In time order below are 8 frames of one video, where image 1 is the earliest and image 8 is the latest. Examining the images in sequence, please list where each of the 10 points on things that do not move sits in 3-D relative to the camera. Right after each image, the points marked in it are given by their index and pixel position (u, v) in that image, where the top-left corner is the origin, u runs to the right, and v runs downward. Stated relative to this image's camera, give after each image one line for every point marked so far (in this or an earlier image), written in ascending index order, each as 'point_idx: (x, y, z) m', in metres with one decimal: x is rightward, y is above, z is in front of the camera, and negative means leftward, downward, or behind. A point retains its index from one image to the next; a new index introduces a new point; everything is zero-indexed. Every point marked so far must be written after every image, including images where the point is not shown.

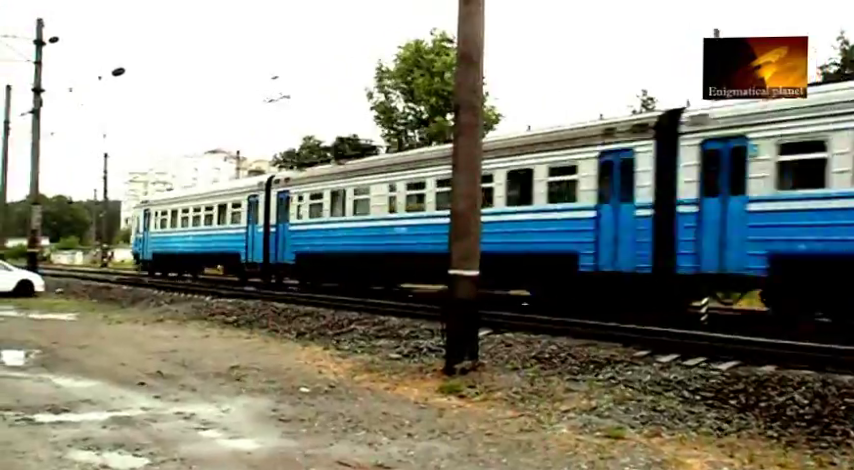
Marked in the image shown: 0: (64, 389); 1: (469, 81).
0: (-4.0, -1.7, +9.5) m
1: (+0.5, +1.8, +9.7) m
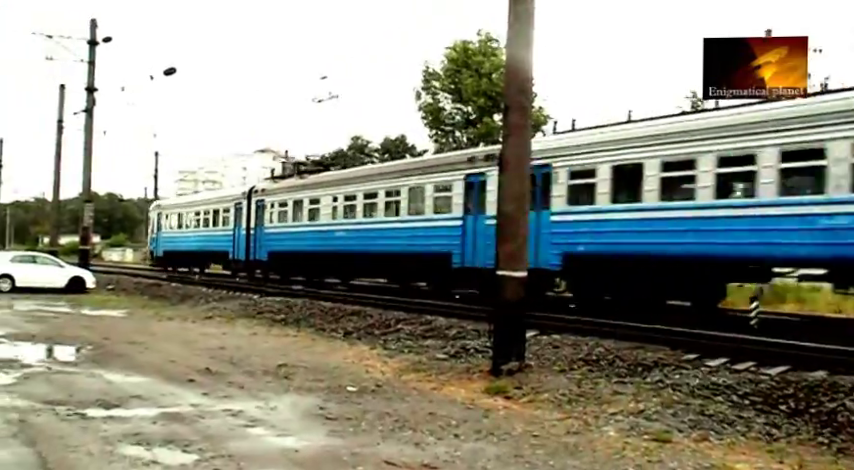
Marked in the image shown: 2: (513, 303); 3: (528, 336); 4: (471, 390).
0: (-3.5, -1.7, +9.6) m
1: (+1.0, +1.7, +9.7) m
2: (+1.0, -0.8, +9.7) m
3: (+1.4, -1.3, +11.5) m
4: (+0.5, -1.7, +9.5) m
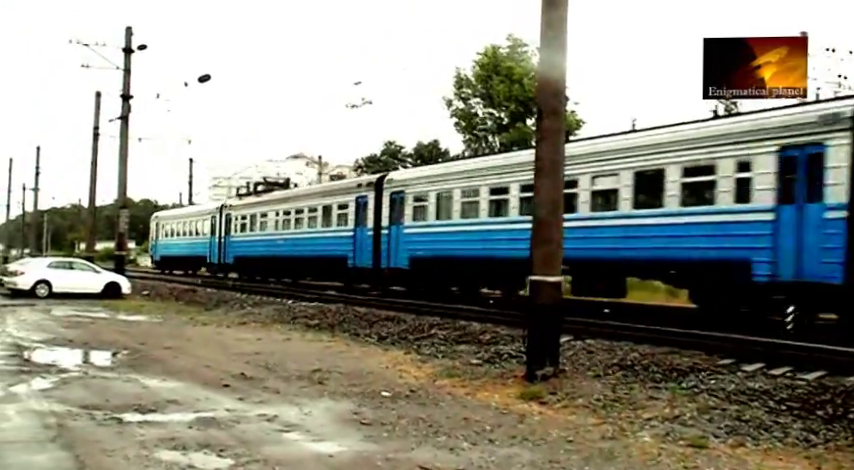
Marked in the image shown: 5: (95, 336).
0: (-3.1, -1.7, +9.6) m
1: (+1.4, +1.7, +9.7) m
2: (+1.4, -0.8, +9.7) m
3: (+1.8, -1.4, +11.4) m
4: (+0.9, -1.8, +9.5) m
5: (-4.7, -1.5, +12.3) m
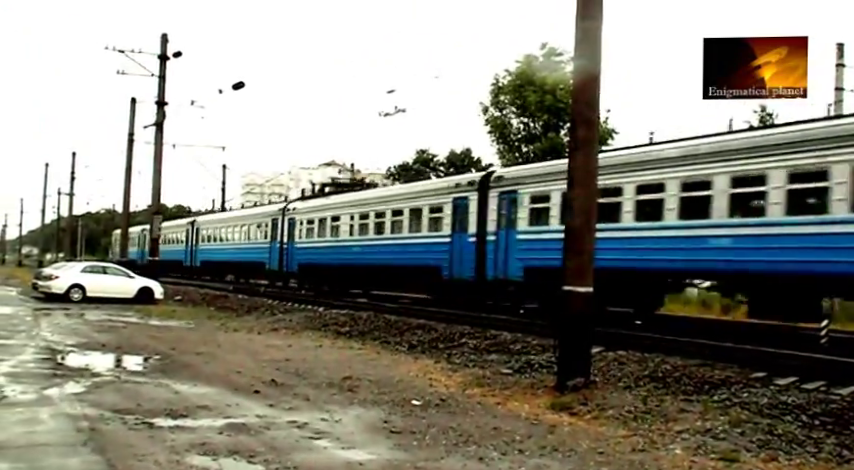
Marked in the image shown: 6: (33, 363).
0: (-2.7, -1.8, +9.7) m
1: (+1.8, +1.6, +9.7) m
2: (+1.7, -0.9, +9.6) m
3: (+2.2, -1.5, +11.4) m
4: (+1.2, -1.9, +9.5) m
5: (-4.3, -1.5, +12.4) m
6: (-4.7, -1.5, +10.2) m
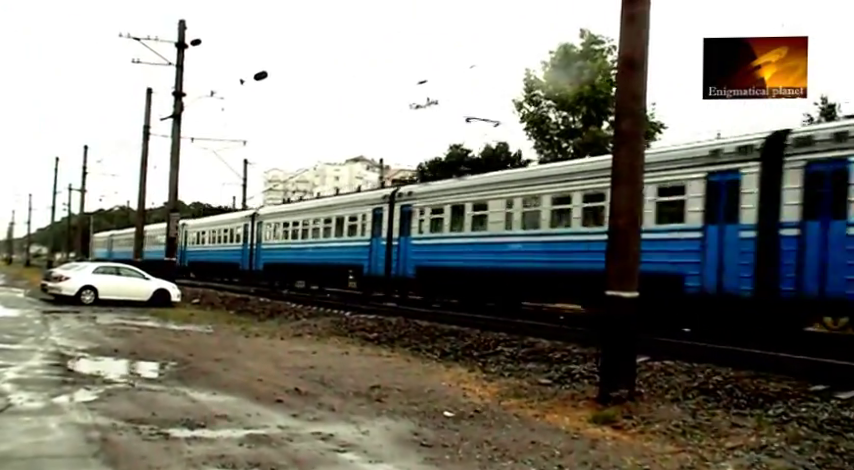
0: (-2.4, -1.8, +9.1) m
1: (+2.2, +1.6, +9.1) m
2: (+2.0, -1.0, +9.0) m
3: (+2.5, -1.6, +10.8) m
4: (+1.5, -1.9, +8.9) m
5: (-3.9, -1.5, +11.8) m
6: (-4.3, -1.5, +9.6) m
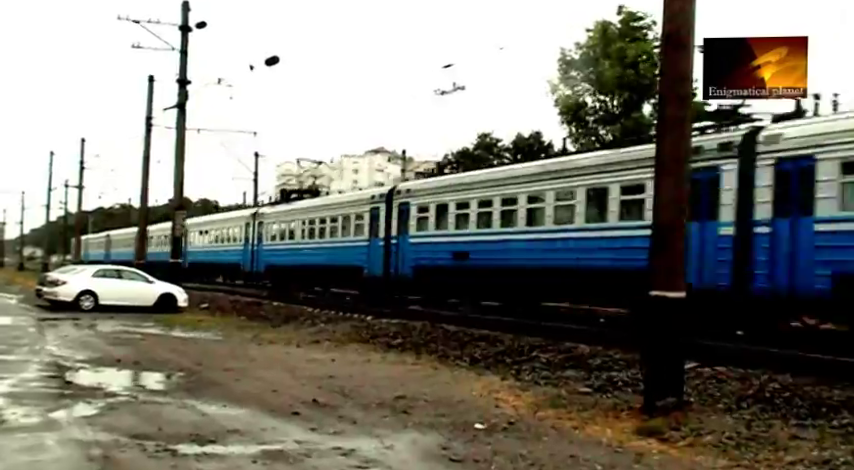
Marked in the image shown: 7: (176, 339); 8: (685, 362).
0: (-2.1, -1.8, +8.4) m
1: (+2.4, +1.6, +8.4) m
2: (+2.3, -0.9, +8.3) m
3: (+2.8, -1.5, +10.1) m
4: (+1.8, -1.8, +8.2) m
5: (-3.6, -1.5, +11.1) m
6: (-4.0, -1.5, +8.9) m
7: (-4.0, -1.6, +13.6) m
8: (+3.0, -1.5, +10.2) m
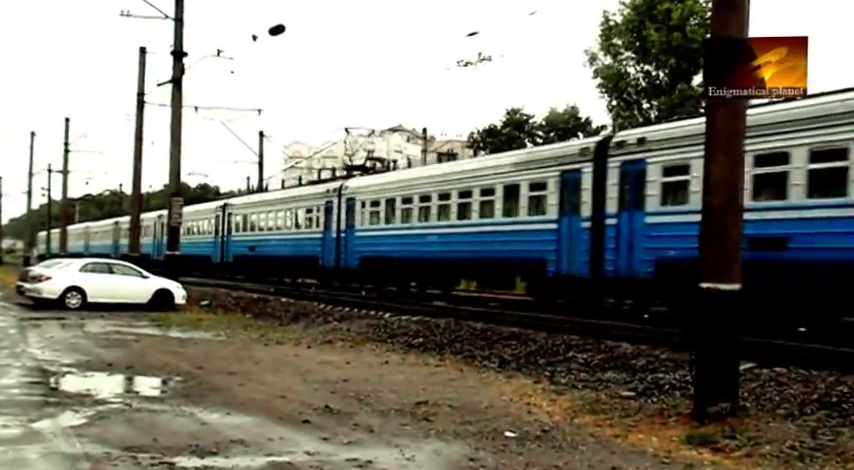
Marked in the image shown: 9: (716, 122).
0: (-1.9, -1.7, +7.6) m
1: (+2.6, +1.7, +7.5) m
2: (+2.5, -0.8, +7.5) m
3: (+3.0, -1.4, +9.2) m
4: (+2.0, -1.7, +7.3) m
5: (-3.4, -1.4, +10.3) m
6: (-3.8, -1.4, +8.1) m
7: (-3.8, -1.5, +12.8) m
8: (+3.2, -1.3, +9.3) m
9: (+2.5, +1.0, +7.5) m
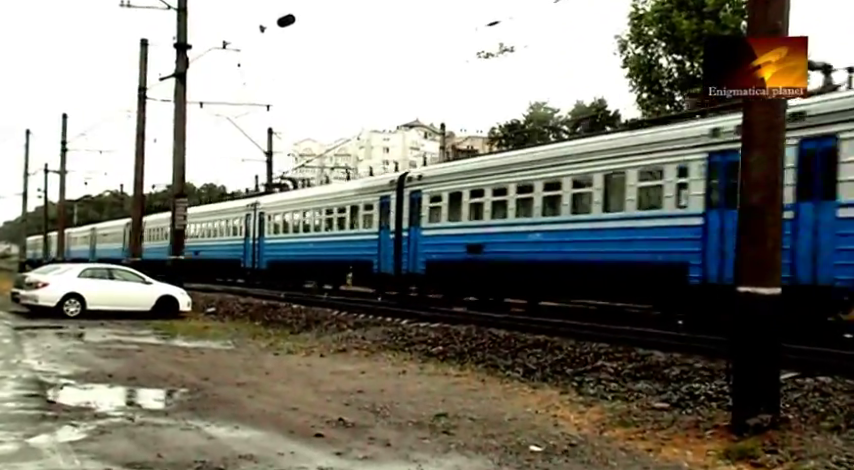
0: (-1.7, -1.7, +7.1) m
1: (+2.8, +1.7, +7.0) m
2: (+2.7, -0.8, +7.0) m
3: (+3.2, -1.4, +8.8) m
4: (+2.2, -1.7, +6.9) m
5: (-3.2, -1.4, +9.9) m
6: (-3.6, -1.4, +7.6) m
7: (-3.6, -1.5, +12.4) m
8: (+3.4, -1.3, +8.9) m
9: (+2.7, +1.0, +7.1) m
